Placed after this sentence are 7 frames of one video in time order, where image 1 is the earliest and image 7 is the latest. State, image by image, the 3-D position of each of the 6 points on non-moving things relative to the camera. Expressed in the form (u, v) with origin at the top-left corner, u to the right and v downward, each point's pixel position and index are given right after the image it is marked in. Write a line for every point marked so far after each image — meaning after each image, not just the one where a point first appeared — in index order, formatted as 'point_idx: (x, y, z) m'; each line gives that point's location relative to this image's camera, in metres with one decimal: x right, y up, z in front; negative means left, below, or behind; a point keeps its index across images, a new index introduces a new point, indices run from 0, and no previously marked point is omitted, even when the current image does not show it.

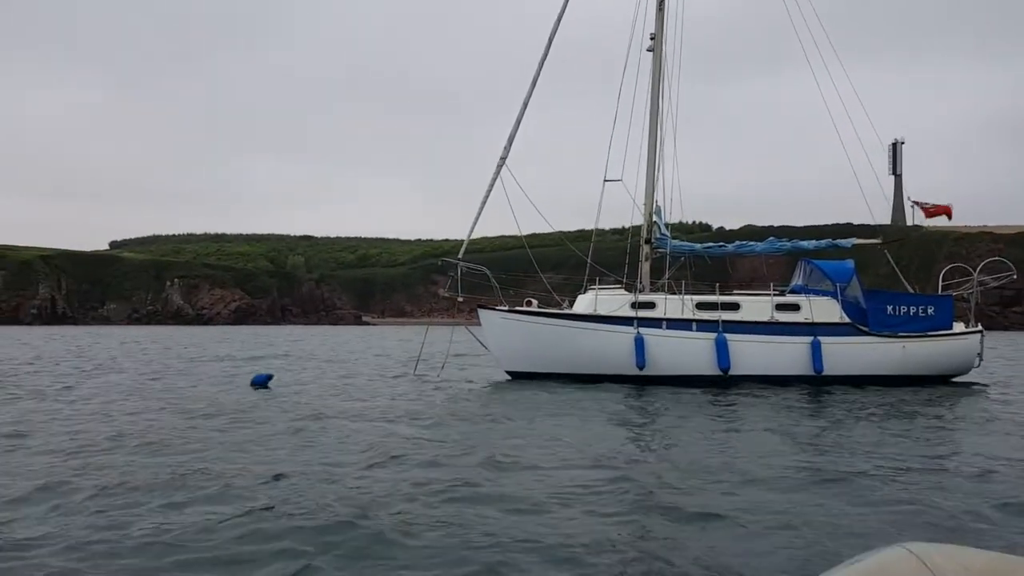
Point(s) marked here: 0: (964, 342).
0: (+11.7, -1.5, +19.9) m
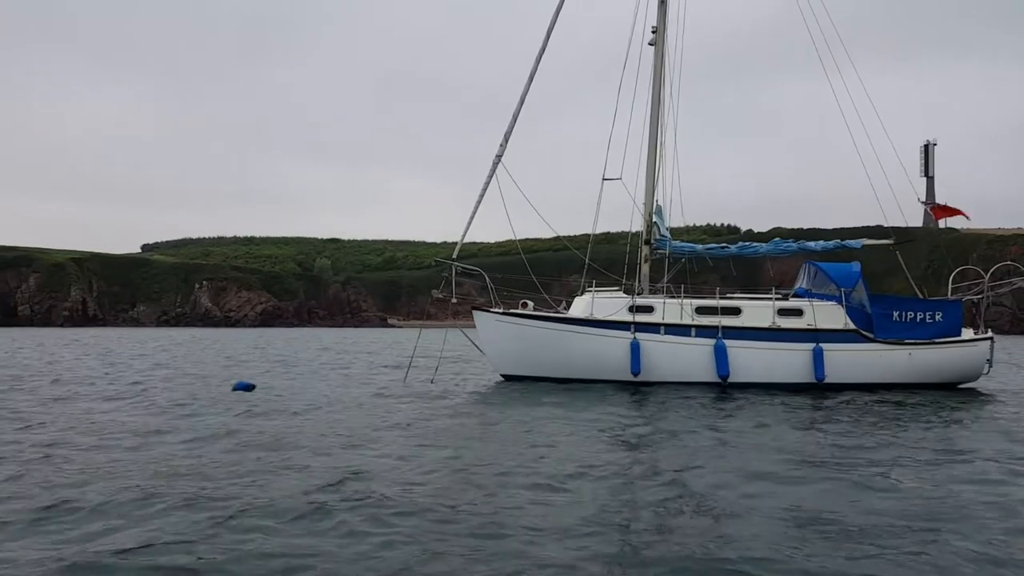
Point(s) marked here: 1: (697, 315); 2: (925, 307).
0: (+11.6, -1.6, +19.1) m
1: (+4.7, -0.7, +19.5) m
2: (+10.3, -0.5, +18.9) m
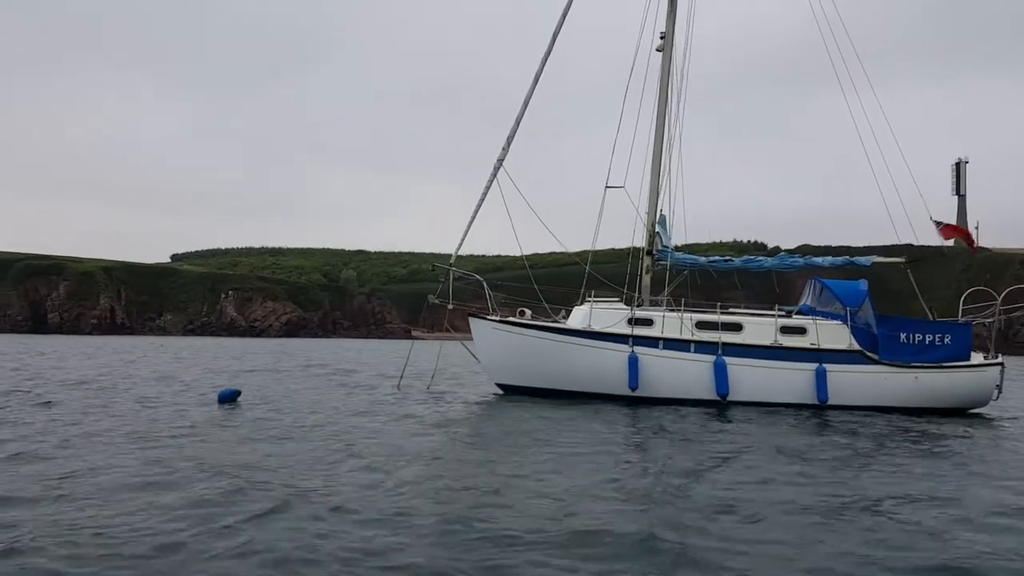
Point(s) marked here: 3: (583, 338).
0: (+11.4, -2.2, +18.5) m
1: (+4.6, -1.0, +19.0) m
2: (+10.2, -1.0, +18.3) m
3: (+1.7, -1.3, +18.9) m
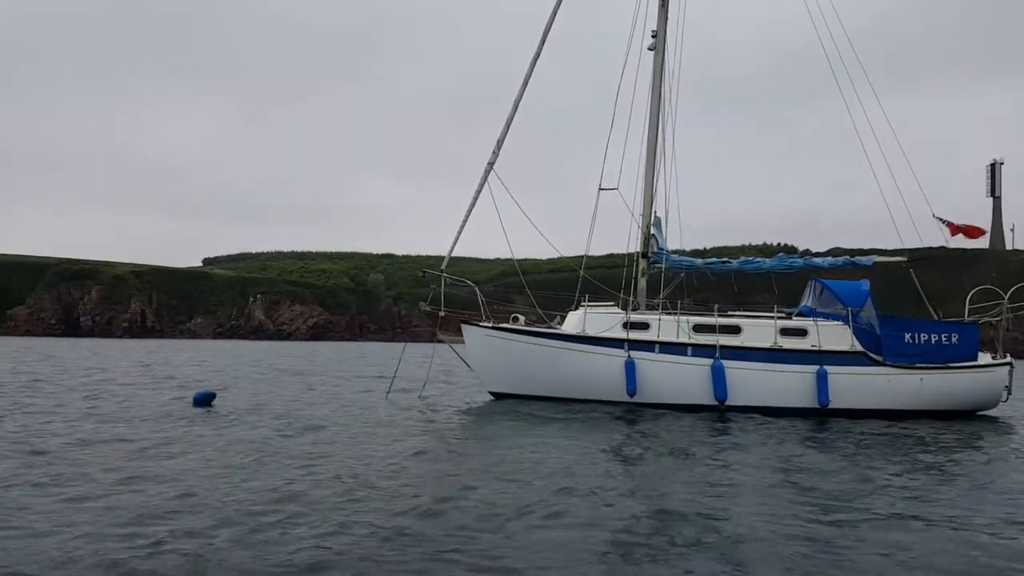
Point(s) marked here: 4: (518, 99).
0: (+11.2, -2.1, +17.9) m
1: (+4.4, -1.1, +18.5) m
2: (+10.0, -0.9, +17.7) m
3: (+1.5, -1.3, +18.4) m
4: (+0.1, +5.0, +20.0) m
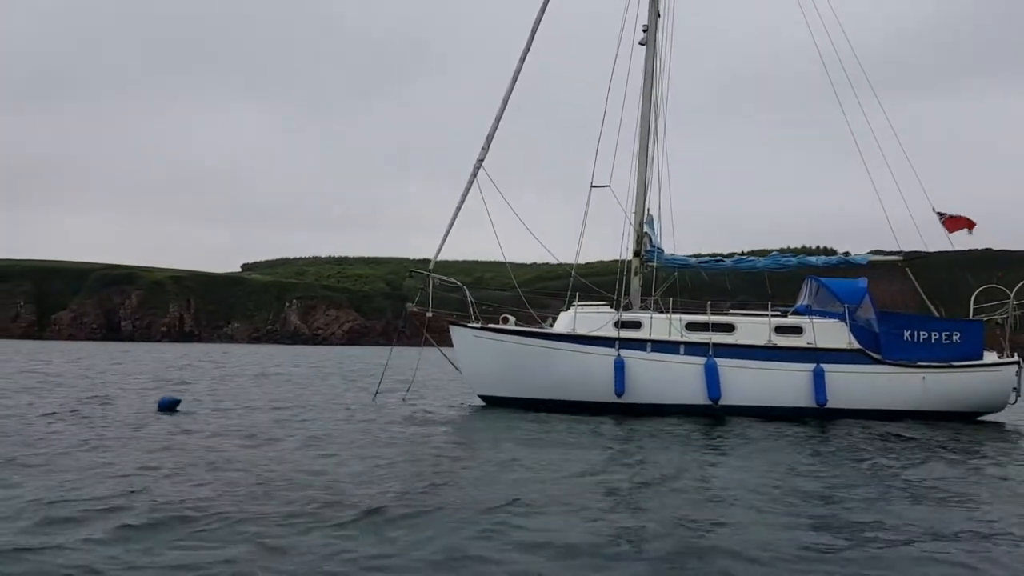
0: (+10.9, -2.0, +17.2) m
1: (+4.2, -1.0, +18.0) m
2: (+9.7, -0.9, +17.1) m
3: (+1.3, -1.3, +17.9) m
4: (-0.1, +5.0, +19.6) m
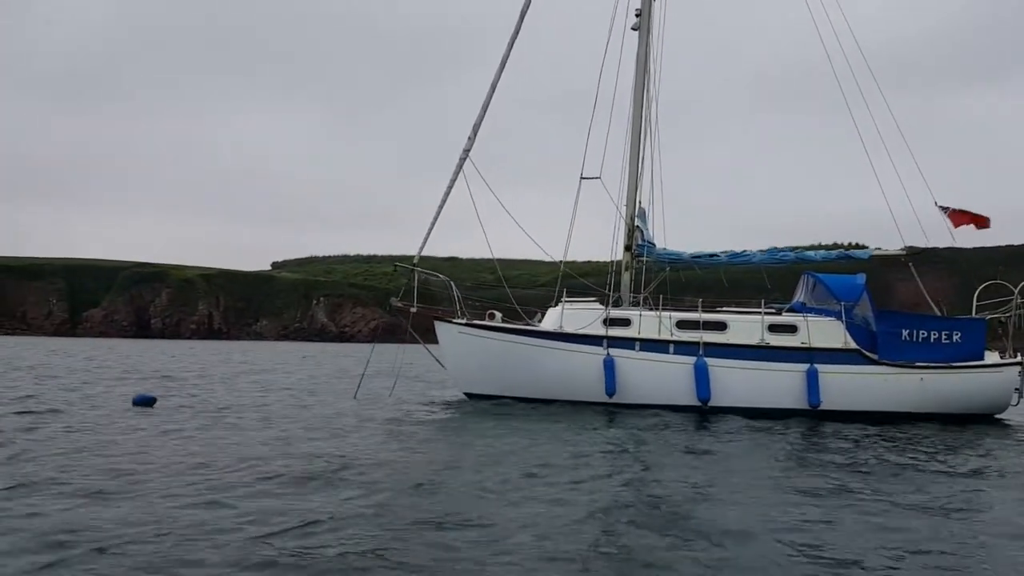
0: (+10.6, -2.0, +16.6) m
1: (+3.8, -0.9, +17.4) m
2: (+9.3, -0.8, +16.5) m
3: (+0.9, -1.2, +17.4) m
4: (-0.4, +5.1, +19.1) m
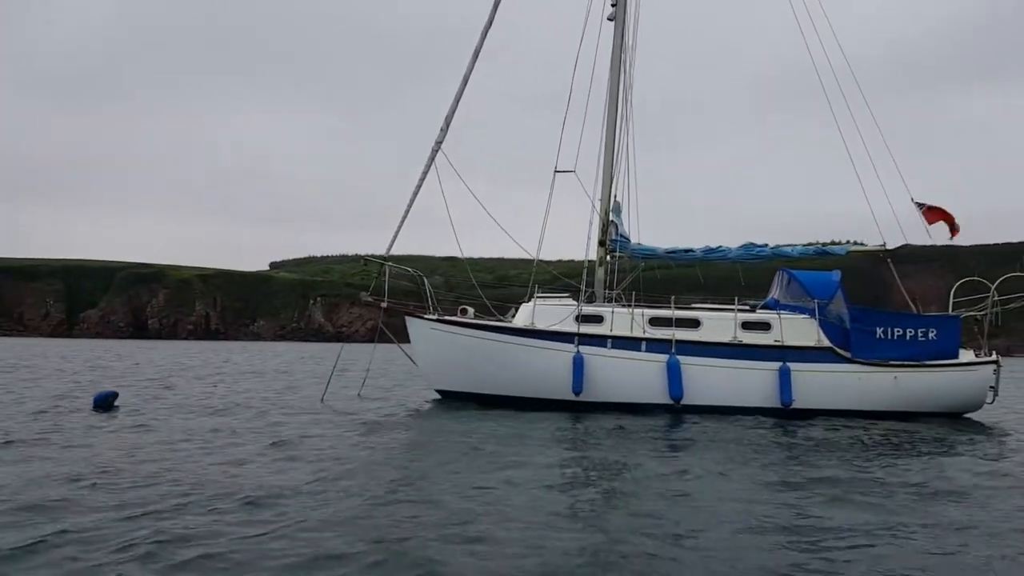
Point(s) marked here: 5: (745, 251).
0: (+9.9, -1.9, +16.3) m
1: (+3.1, -0.9, +17.2) m
2: (+8.6, -0.7, +16.2) m
3: (+0.2, -1.1, +17.1) m
4: (-1.1, +5.2, +18.9) m
5: (+5.7, +0.8, +18.5) m
